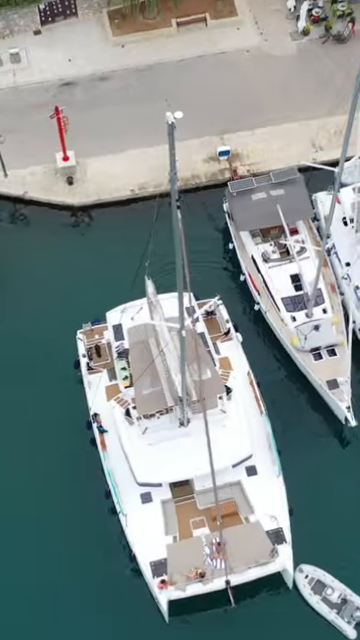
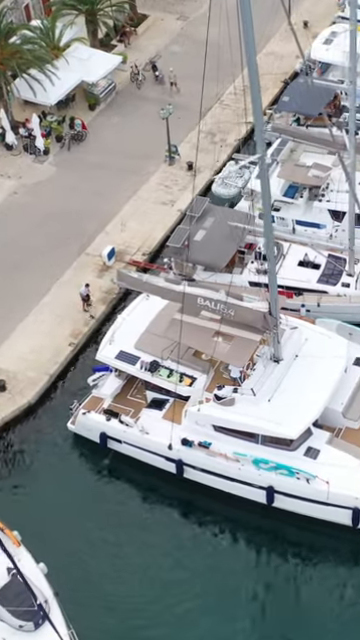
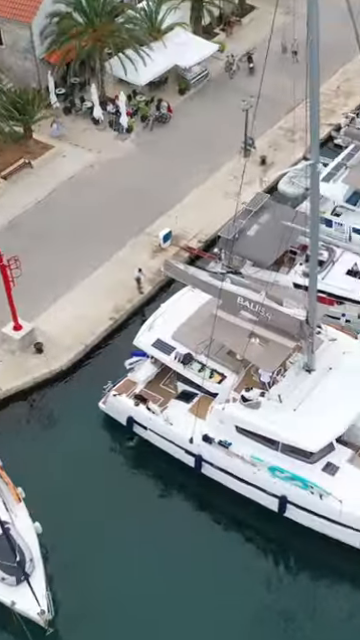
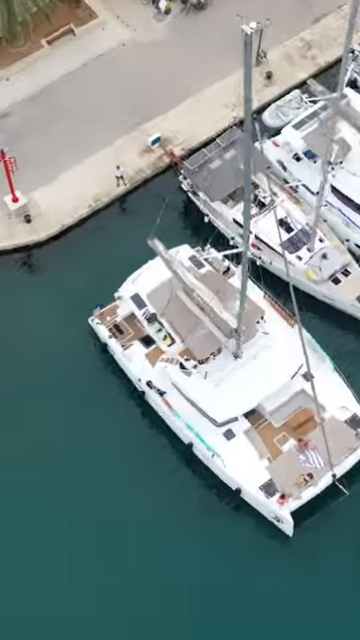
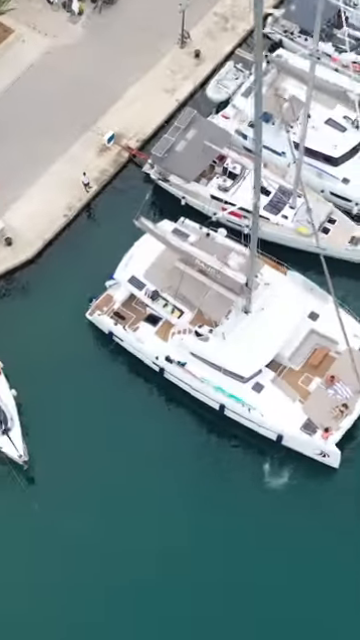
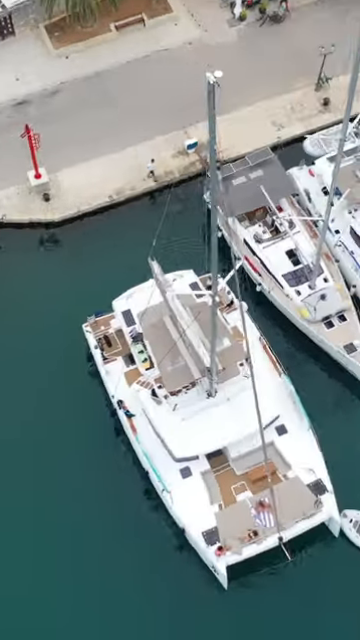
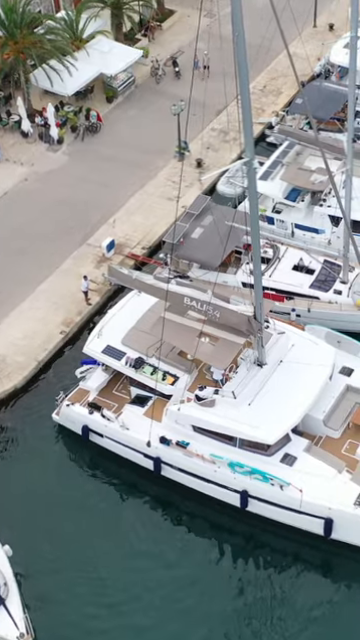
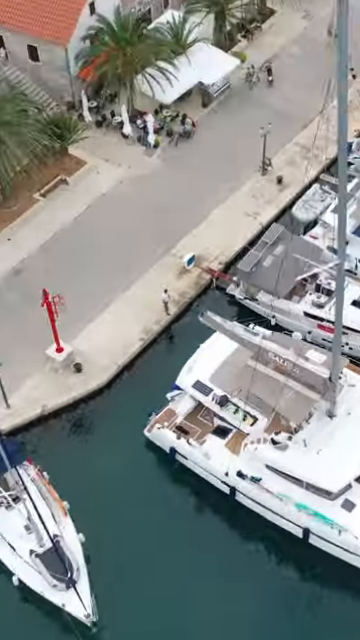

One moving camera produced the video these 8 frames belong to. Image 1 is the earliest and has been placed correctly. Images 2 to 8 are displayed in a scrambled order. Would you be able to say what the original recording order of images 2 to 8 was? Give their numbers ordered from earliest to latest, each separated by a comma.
6, 4, 5, 8, 3, 7, 2
